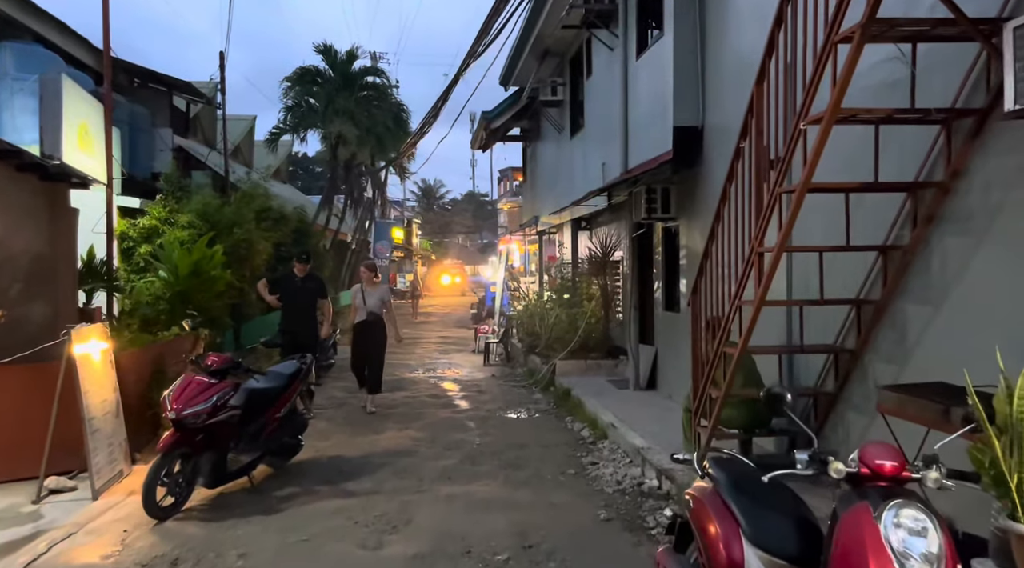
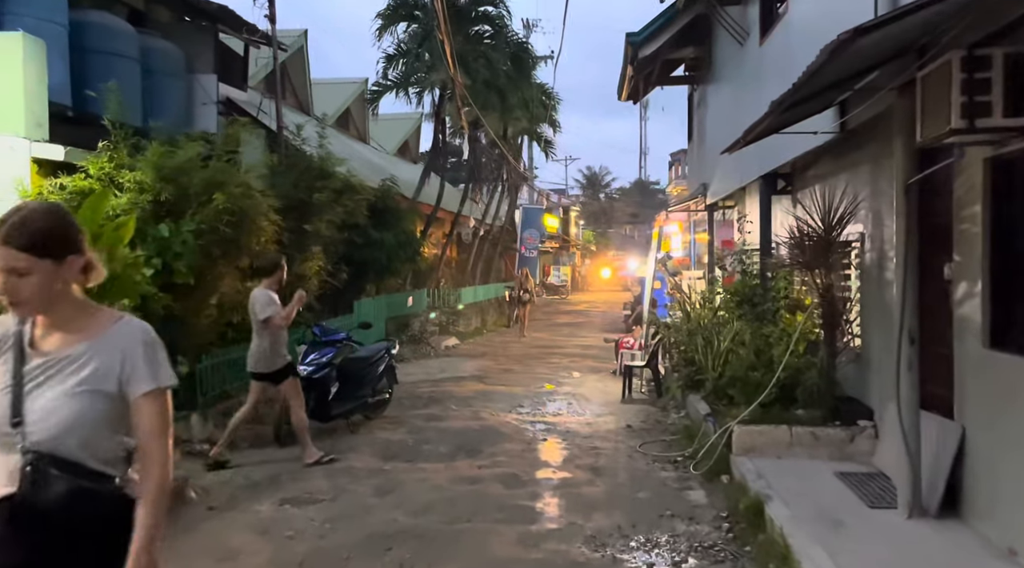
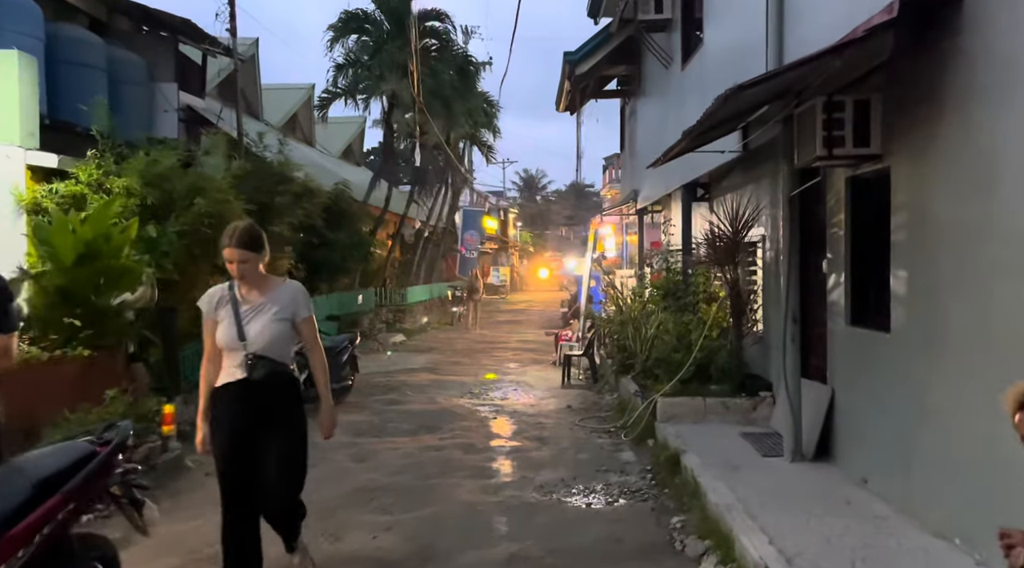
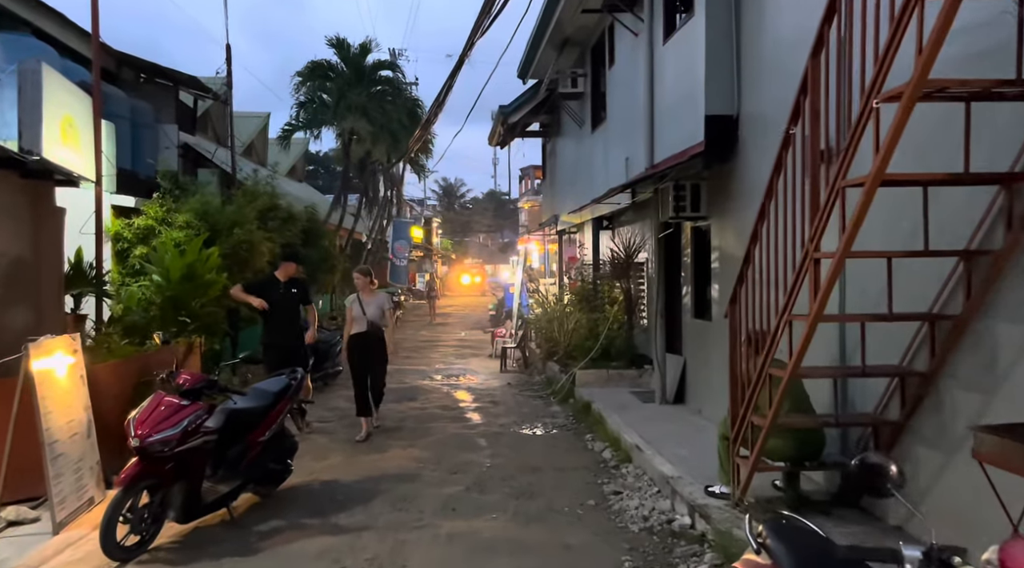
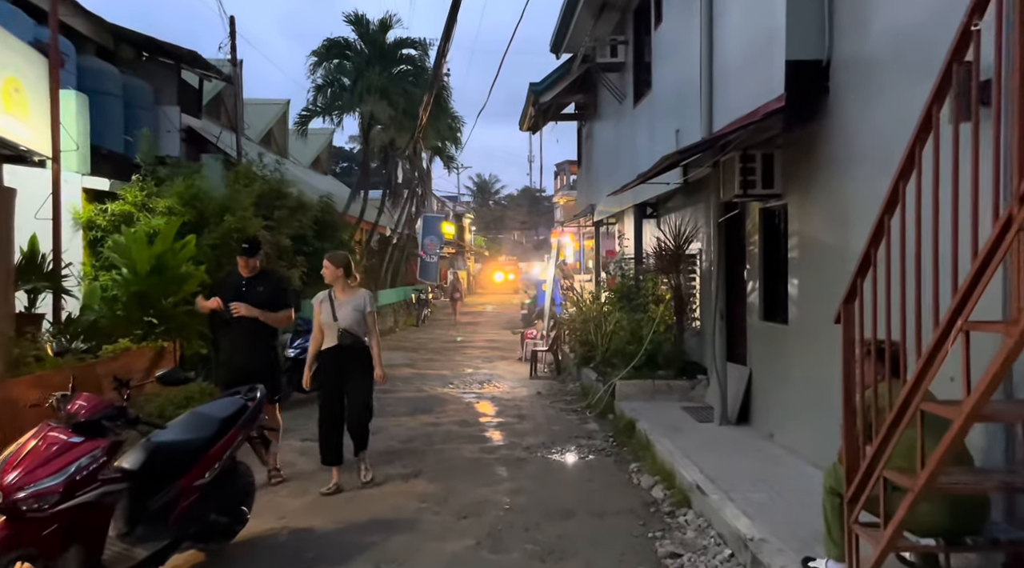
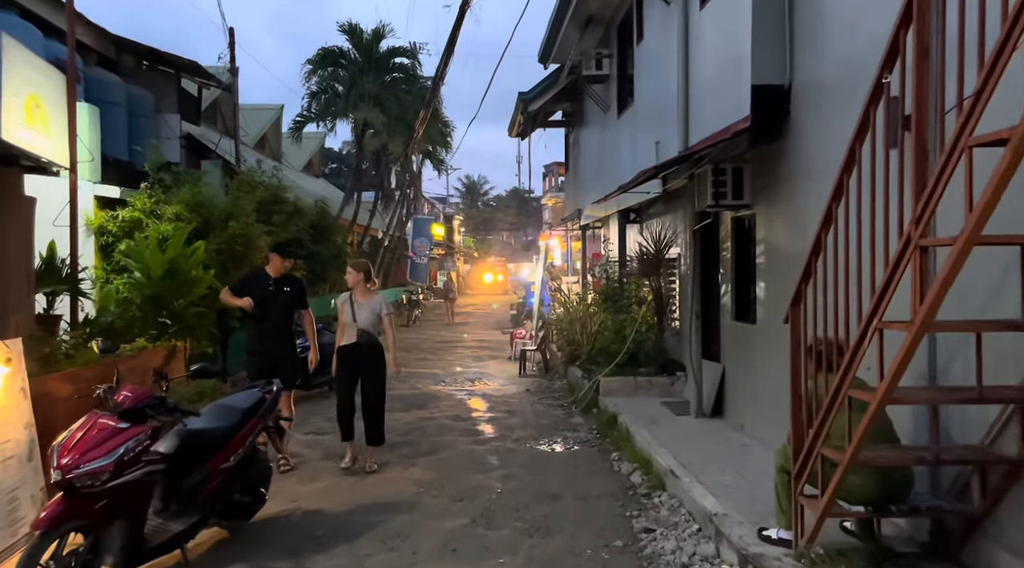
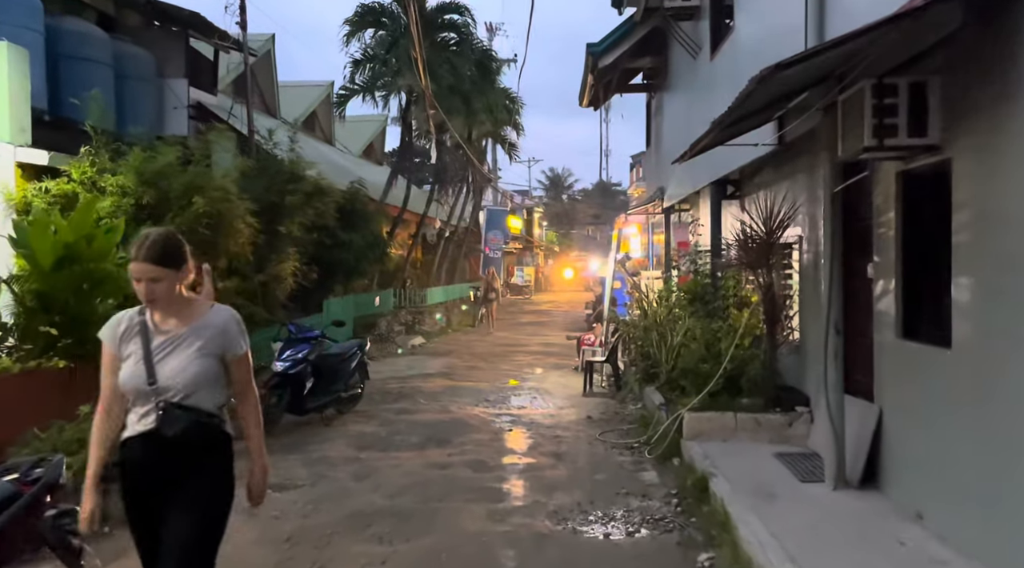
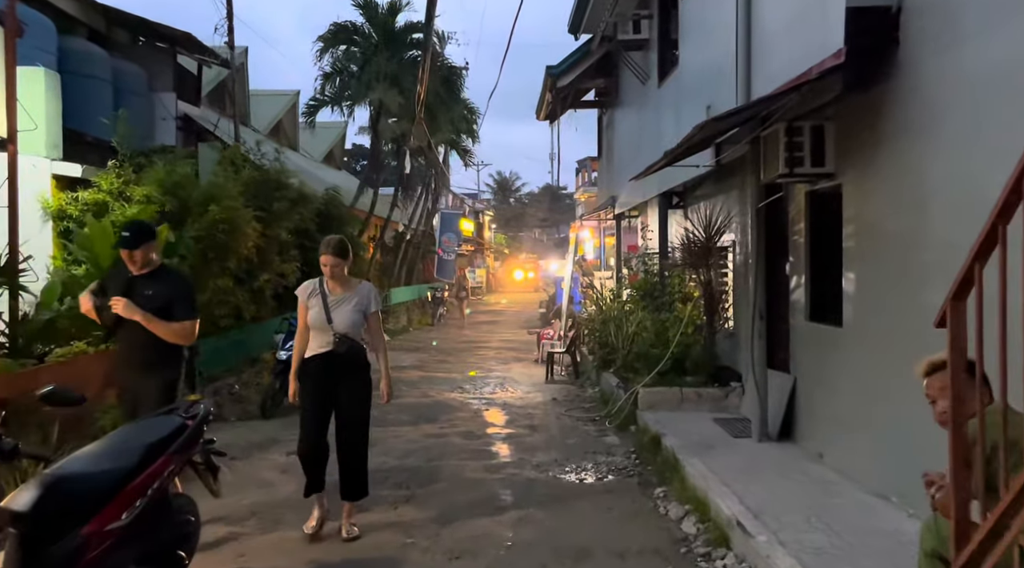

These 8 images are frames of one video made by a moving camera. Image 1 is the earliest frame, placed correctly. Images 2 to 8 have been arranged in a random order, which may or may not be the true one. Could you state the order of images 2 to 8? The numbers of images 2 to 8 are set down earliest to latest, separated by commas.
4, 6, 5, 8, 3, 7, 2
